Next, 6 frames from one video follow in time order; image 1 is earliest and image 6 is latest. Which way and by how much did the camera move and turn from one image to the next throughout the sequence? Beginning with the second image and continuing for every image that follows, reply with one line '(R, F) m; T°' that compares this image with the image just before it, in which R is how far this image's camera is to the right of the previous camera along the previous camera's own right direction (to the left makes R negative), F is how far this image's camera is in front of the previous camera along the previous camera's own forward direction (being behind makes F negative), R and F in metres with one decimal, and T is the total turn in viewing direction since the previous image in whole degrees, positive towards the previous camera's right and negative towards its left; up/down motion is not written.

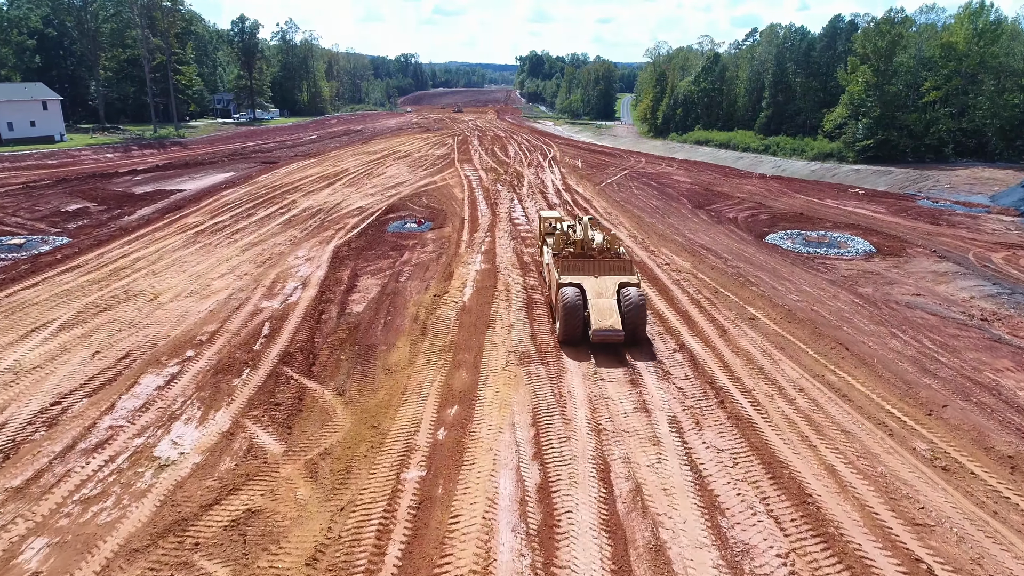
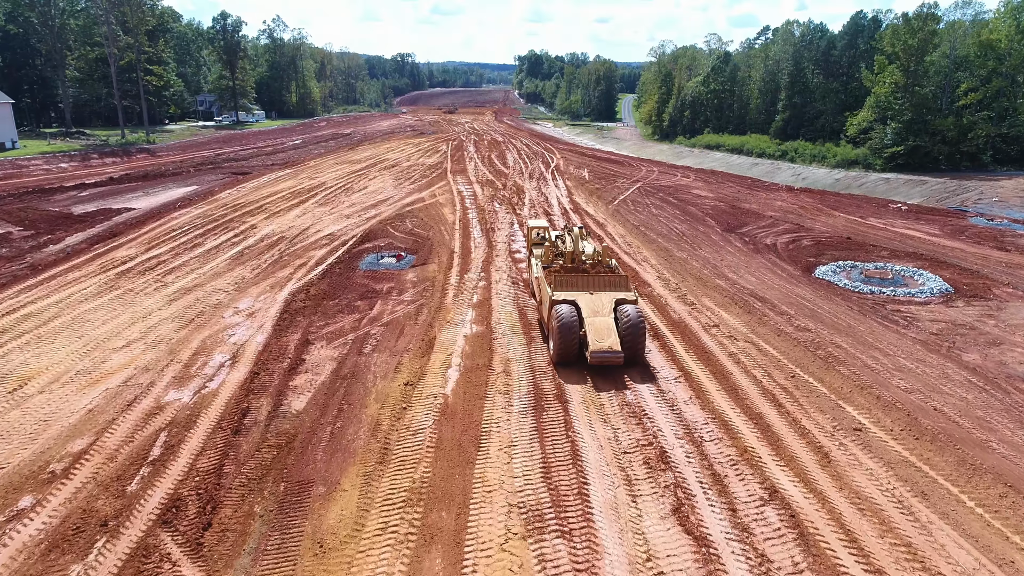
(0.0, +3.4) m; 0°
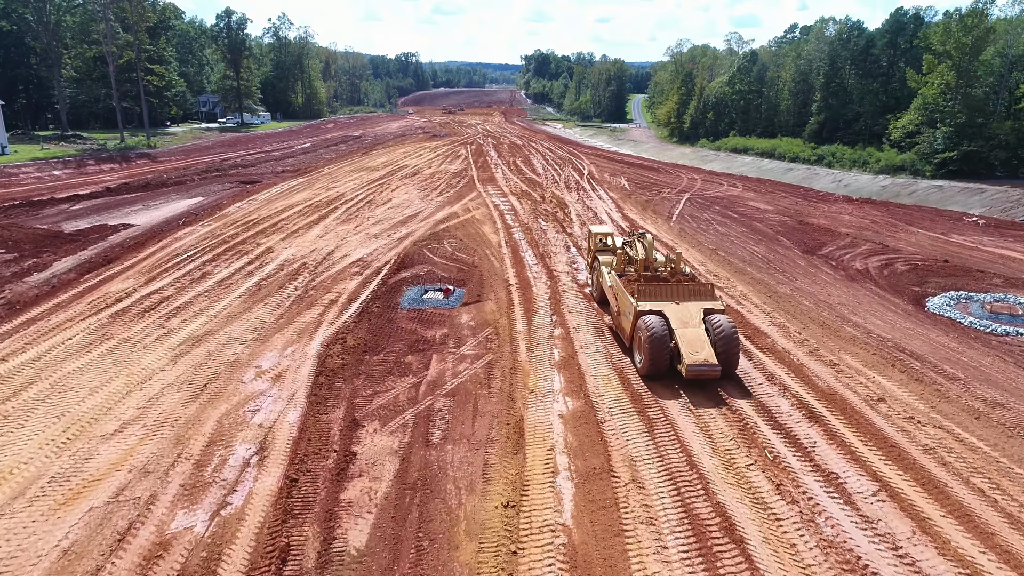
(-1.2, +2.5) m; 0°
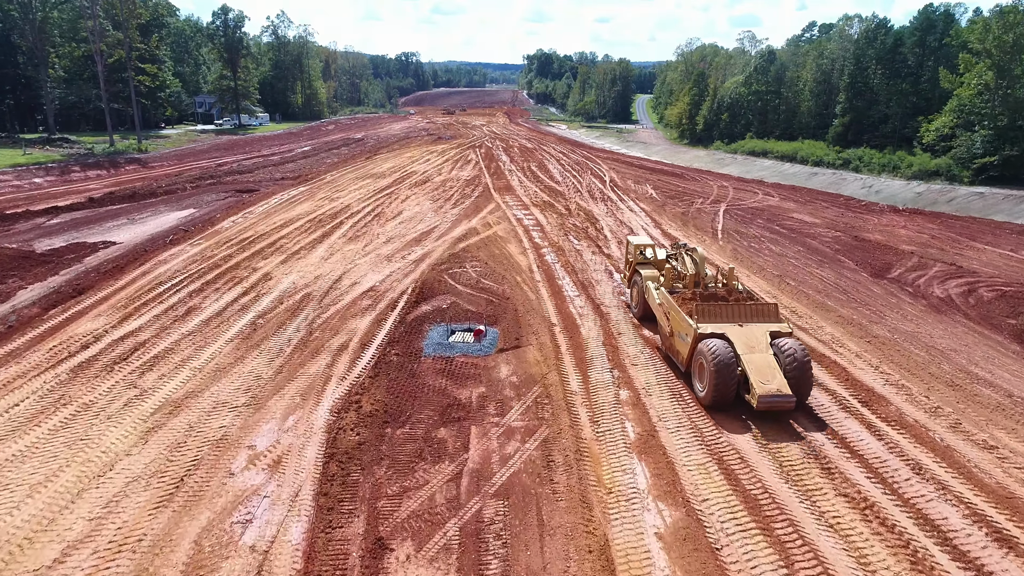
(-0.7, +2.1) m; 0°
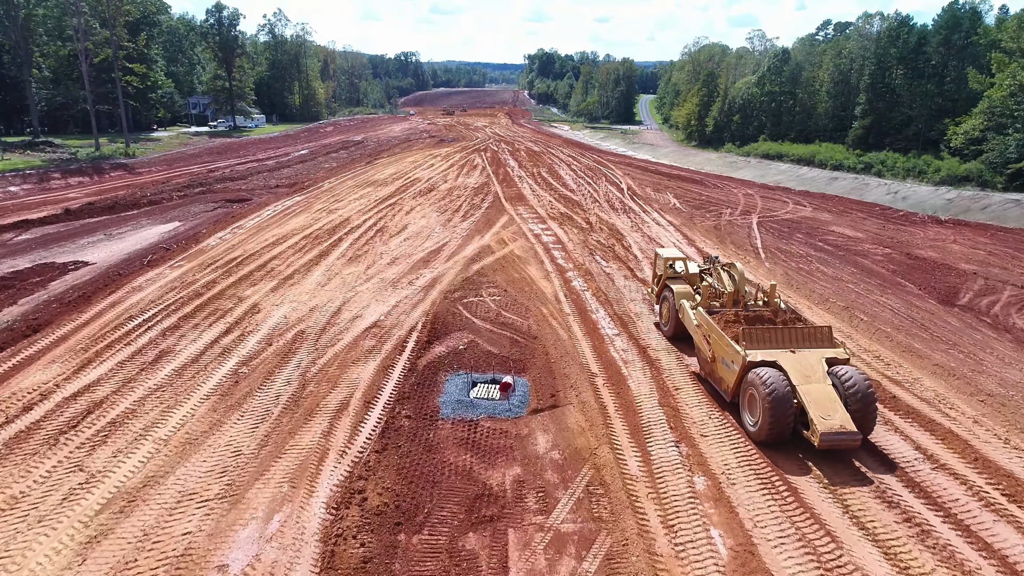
(-0.4, +1.8) m; 0°
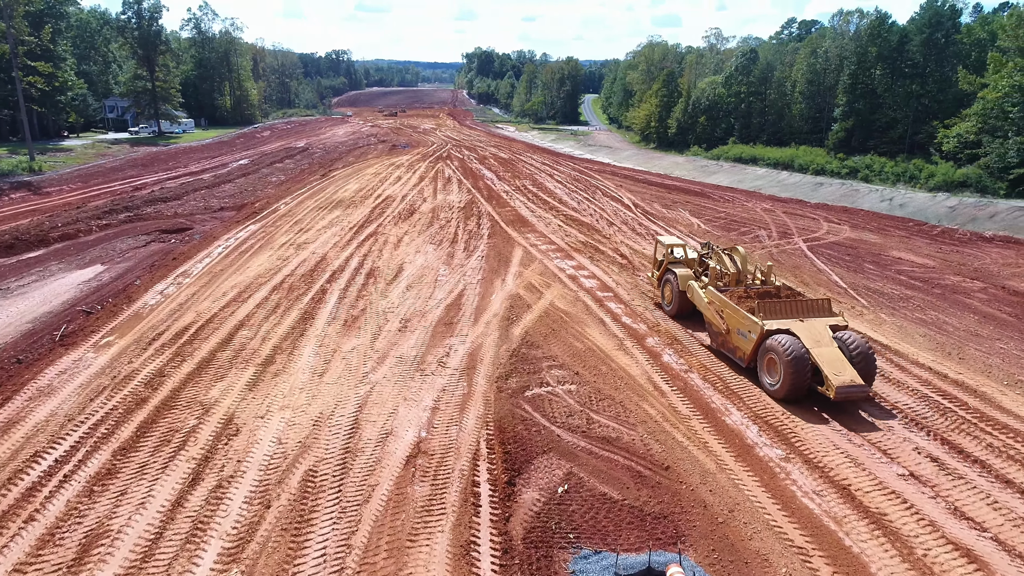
(-1.8, +3.7) m; +5°
